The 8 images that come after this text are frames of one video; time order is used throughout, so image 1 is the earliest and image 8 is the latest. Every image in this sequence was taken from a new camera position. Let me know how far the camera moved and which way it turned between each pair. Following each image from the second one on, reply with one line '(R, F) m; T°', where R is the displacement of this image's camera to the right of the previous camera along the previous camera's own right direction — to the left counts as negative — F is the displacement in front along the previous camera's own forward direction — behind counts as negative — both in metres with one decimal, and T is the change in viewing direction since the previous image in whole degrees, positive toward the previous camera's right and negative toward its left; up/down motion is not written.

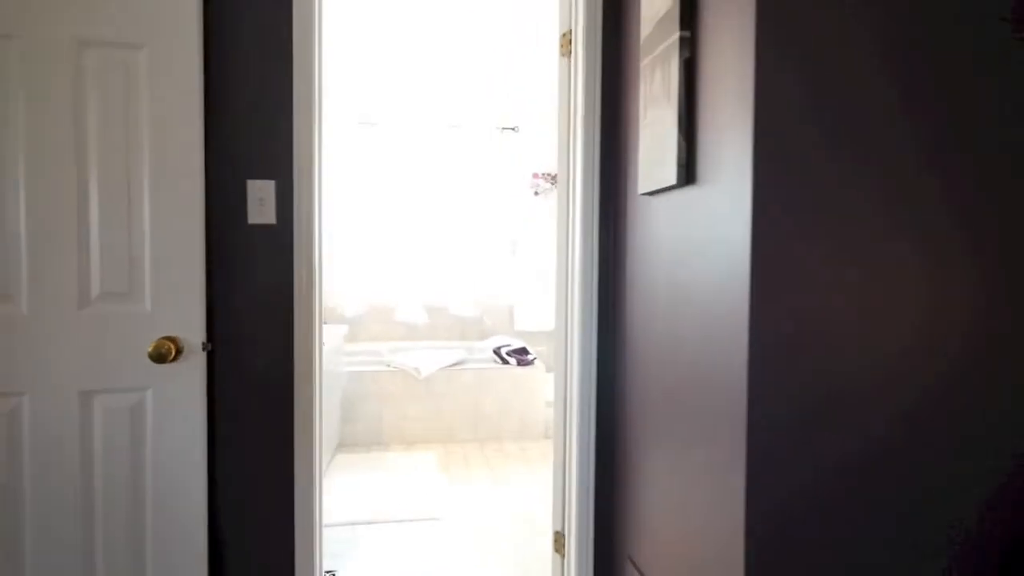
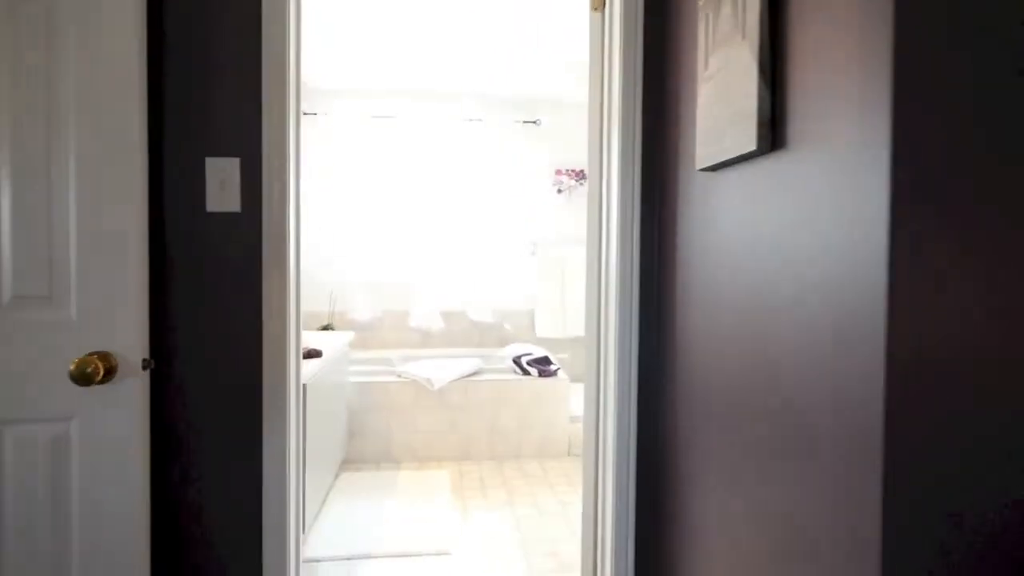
(0.0, +0.3) m; -2°
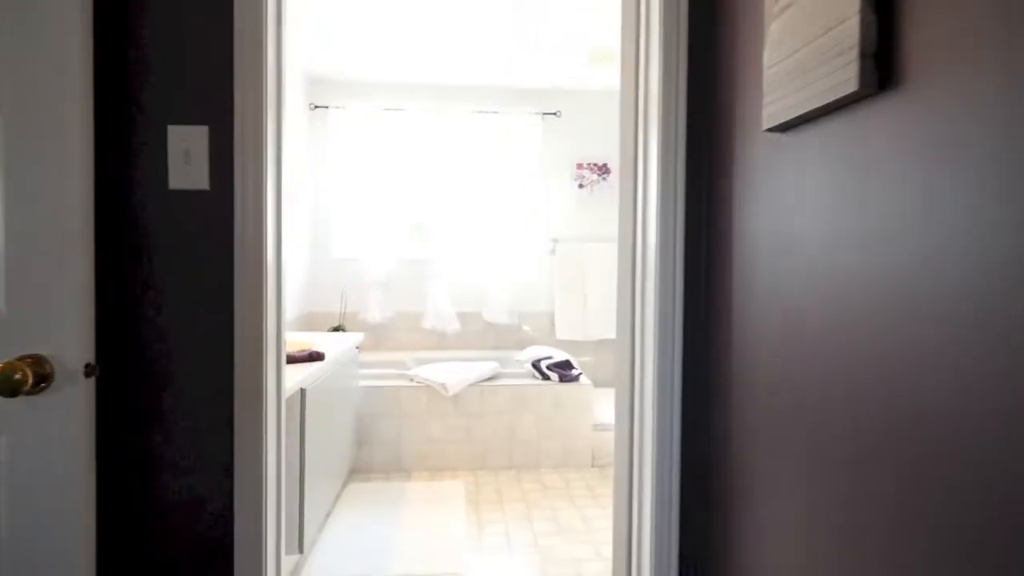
(0.0, +0.2) m; -2°
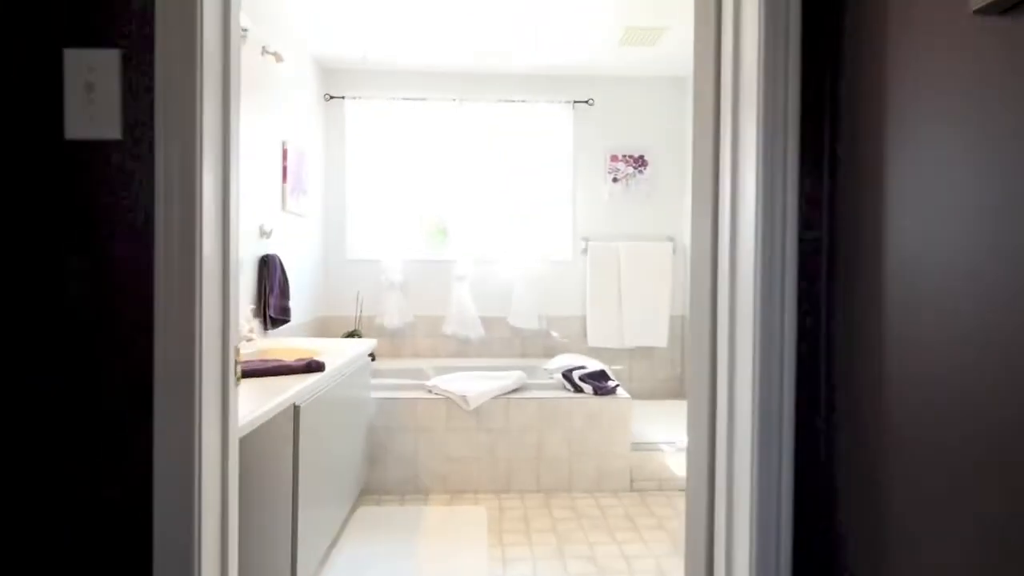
(0.0, +0.3) m; -3°
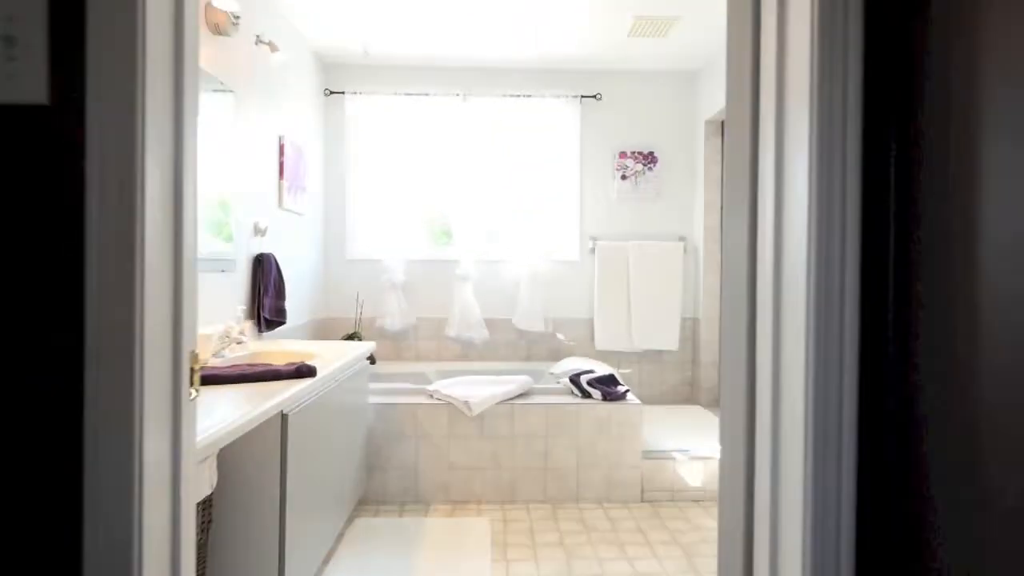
(0.0, +0.1) m; -1°
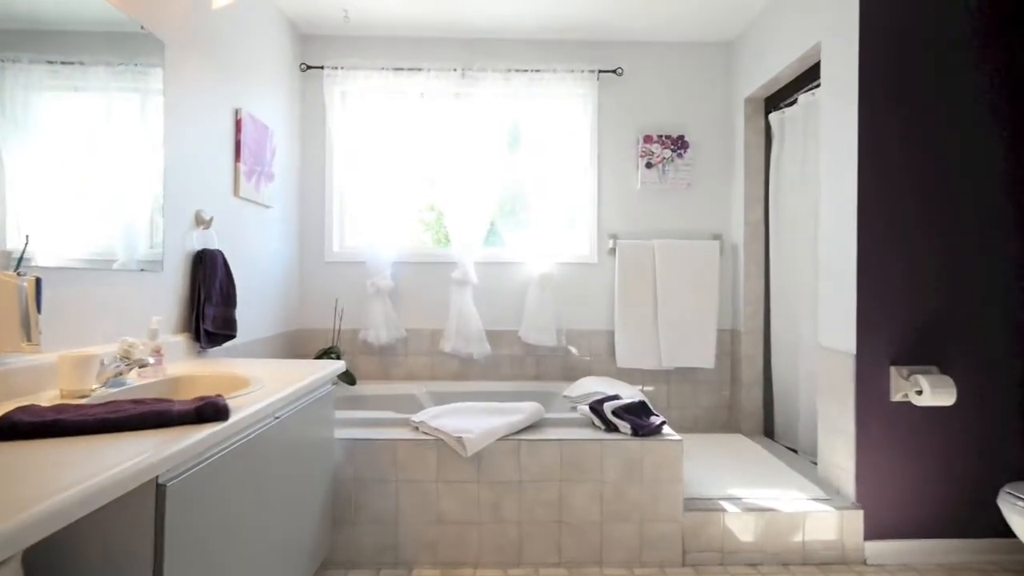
(0.0, +0.5) m; -1°
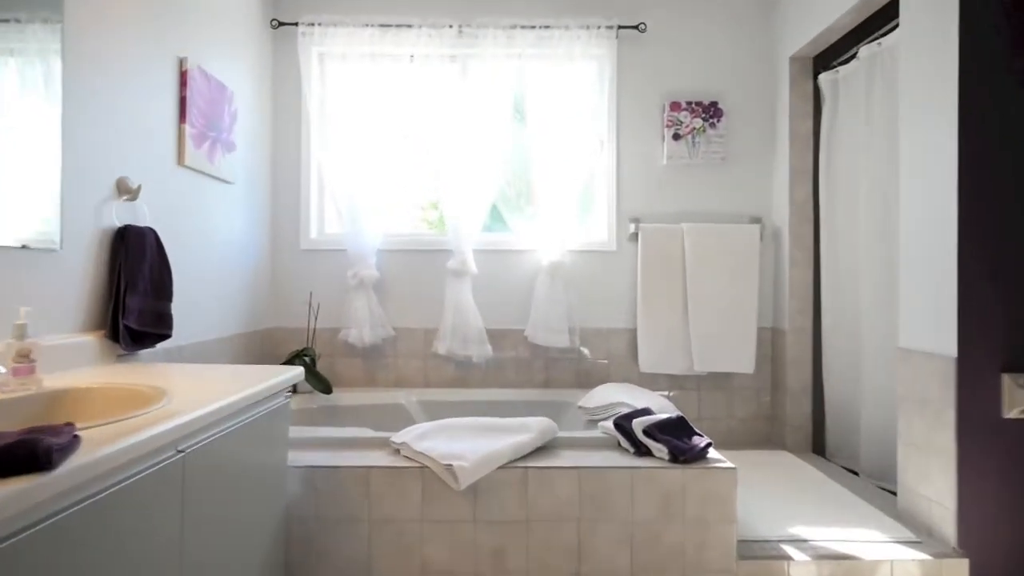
(0.0, +0.4) m; -1°
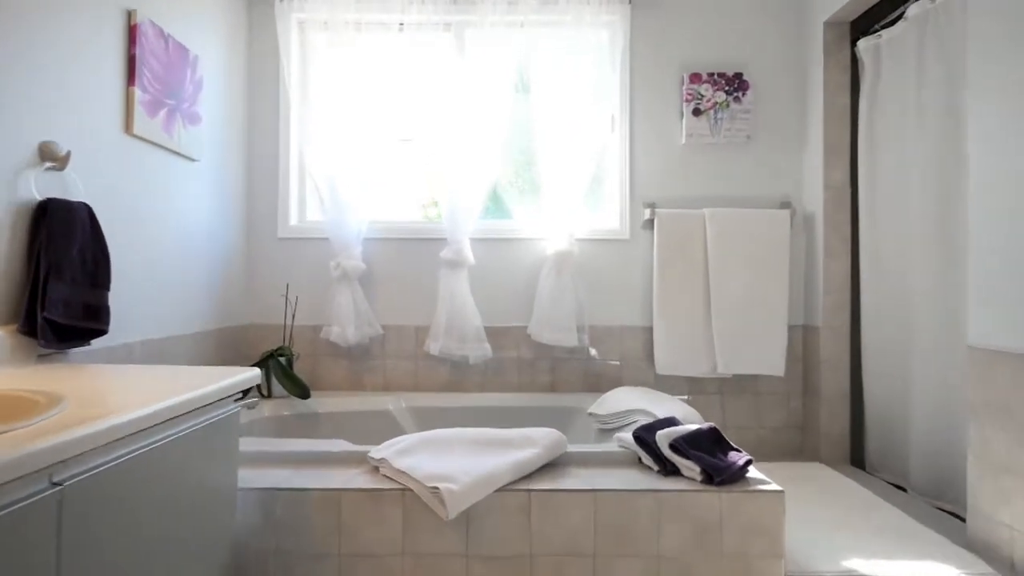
(0.0, +0.3) m; 0°
